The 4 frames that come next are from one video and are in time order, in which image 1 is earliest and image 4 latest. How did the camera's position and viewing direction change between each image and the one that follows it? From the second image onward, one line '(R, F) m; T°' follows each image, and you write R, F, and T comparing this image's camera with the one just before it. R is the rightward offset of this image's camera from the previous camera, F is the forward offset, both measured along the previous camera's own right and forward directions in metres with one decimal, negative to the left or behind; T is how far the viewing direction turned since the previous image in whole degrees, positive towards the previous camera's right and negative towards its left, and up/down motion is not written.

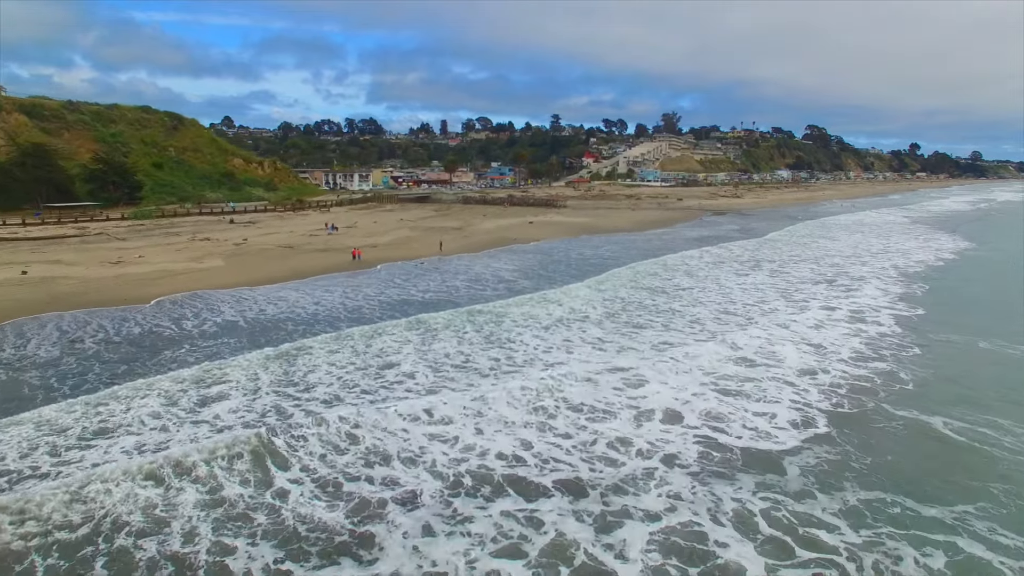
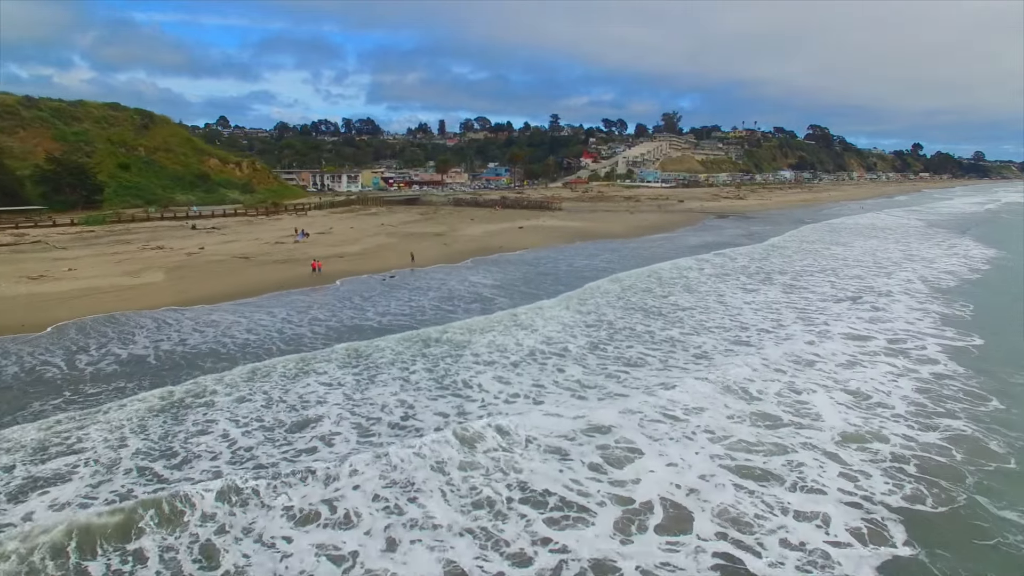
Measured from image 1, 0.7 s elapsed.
(+0.6, +2.2) m; 0°
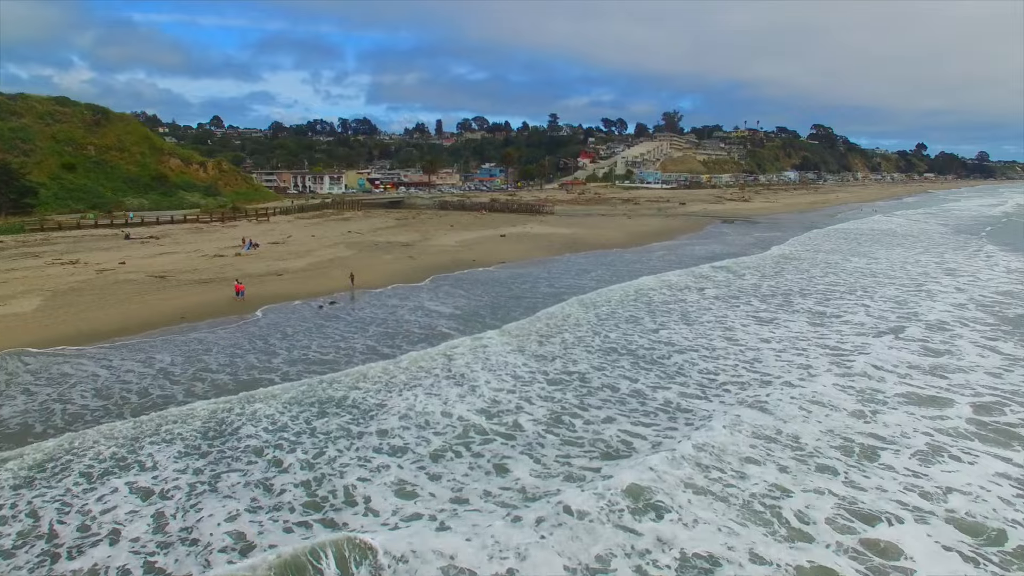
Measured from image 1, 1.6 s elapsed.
(+0.8, +3.0) m; 0°
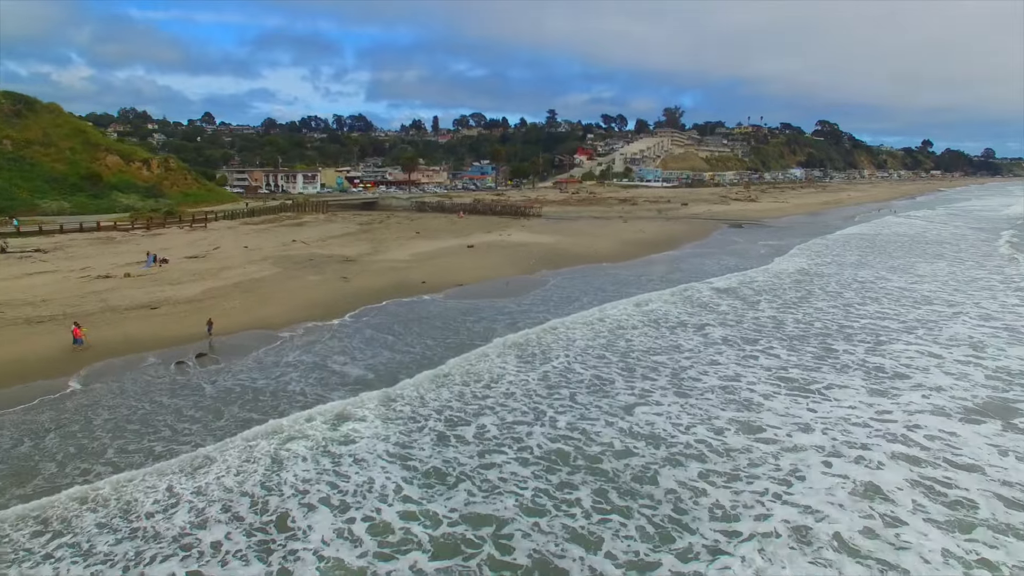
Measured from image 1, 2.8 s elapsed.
(+1.1, +3.9) m; 0°
